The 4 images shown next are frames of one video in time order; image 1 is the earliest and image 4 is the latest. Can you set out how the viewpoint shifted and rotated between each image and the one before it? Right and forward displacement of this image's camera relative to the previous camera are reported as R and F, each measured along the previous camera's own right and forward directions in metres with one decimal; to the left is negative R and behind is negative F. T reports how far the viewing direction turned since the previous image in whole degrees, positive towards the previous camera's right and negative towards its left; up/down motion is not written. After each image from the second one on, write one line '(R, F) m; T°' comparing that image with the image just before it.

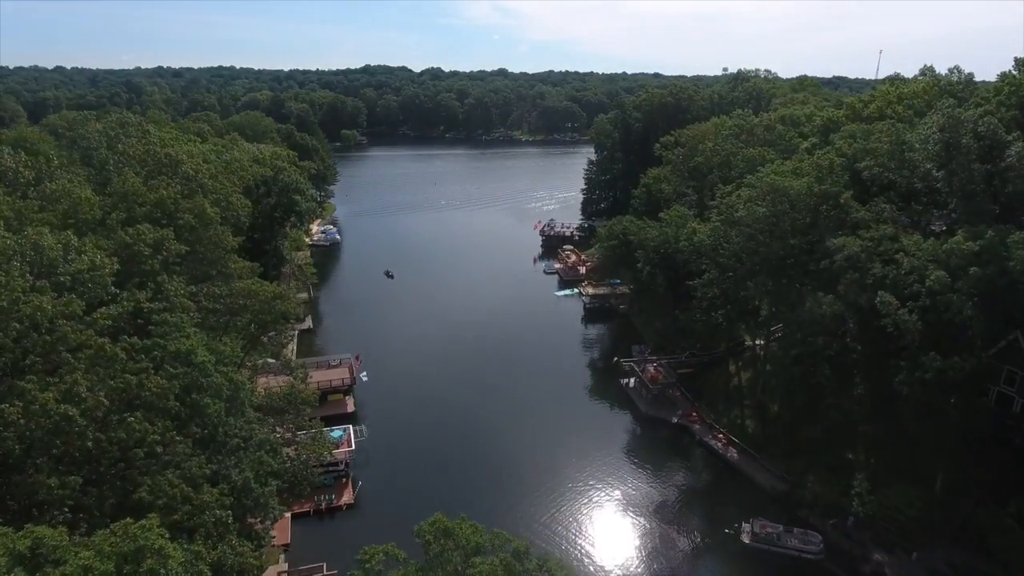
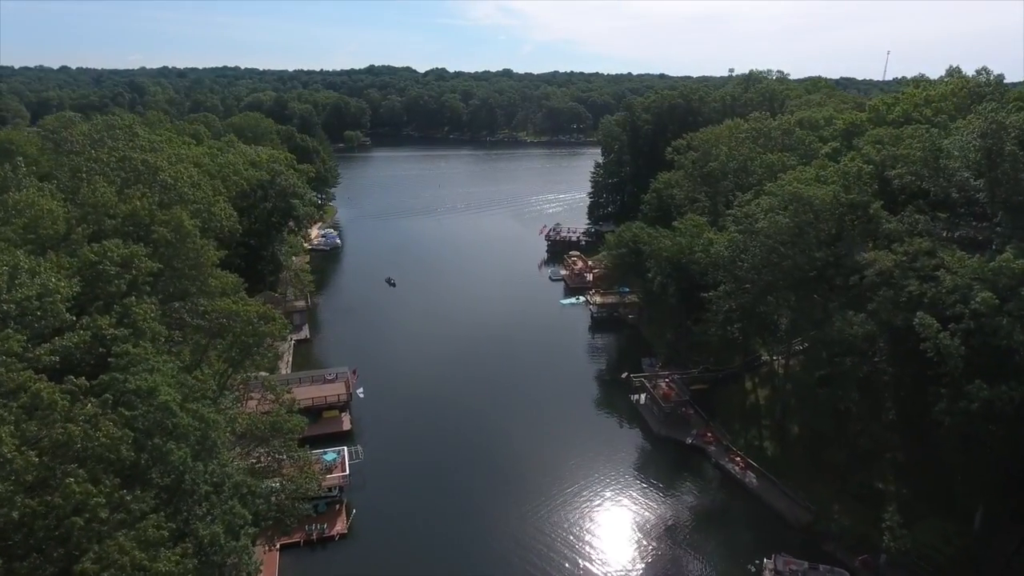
(0.0, +1.8) m; 0°
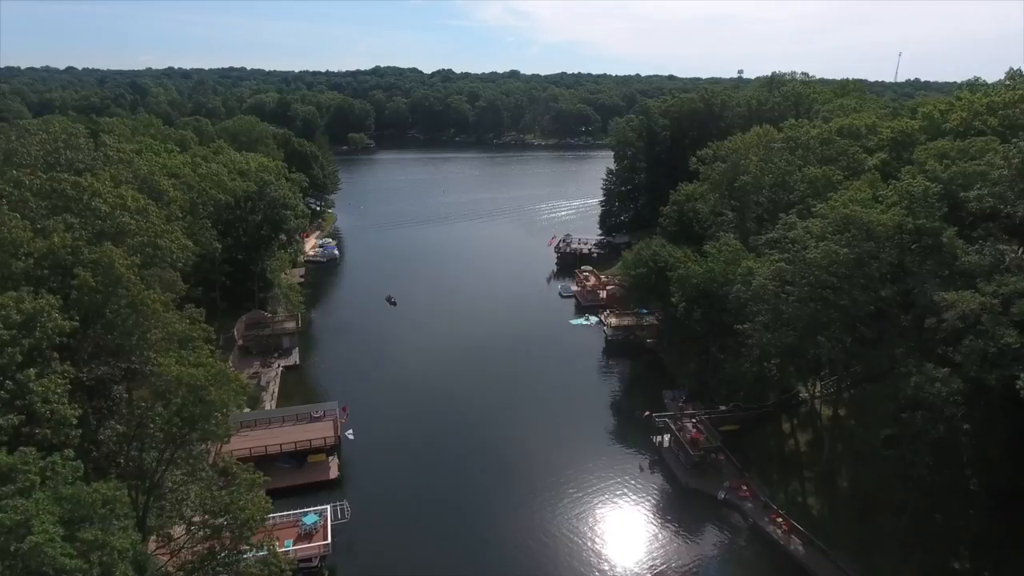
(-0.1, +3.9) m; -1°
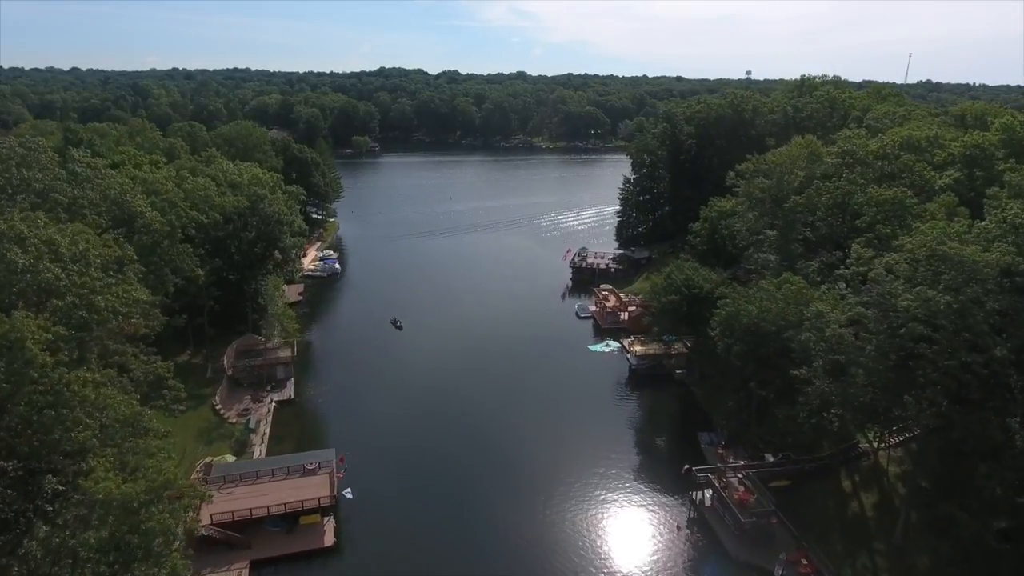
(-0.7, +4.0) m; 0°
